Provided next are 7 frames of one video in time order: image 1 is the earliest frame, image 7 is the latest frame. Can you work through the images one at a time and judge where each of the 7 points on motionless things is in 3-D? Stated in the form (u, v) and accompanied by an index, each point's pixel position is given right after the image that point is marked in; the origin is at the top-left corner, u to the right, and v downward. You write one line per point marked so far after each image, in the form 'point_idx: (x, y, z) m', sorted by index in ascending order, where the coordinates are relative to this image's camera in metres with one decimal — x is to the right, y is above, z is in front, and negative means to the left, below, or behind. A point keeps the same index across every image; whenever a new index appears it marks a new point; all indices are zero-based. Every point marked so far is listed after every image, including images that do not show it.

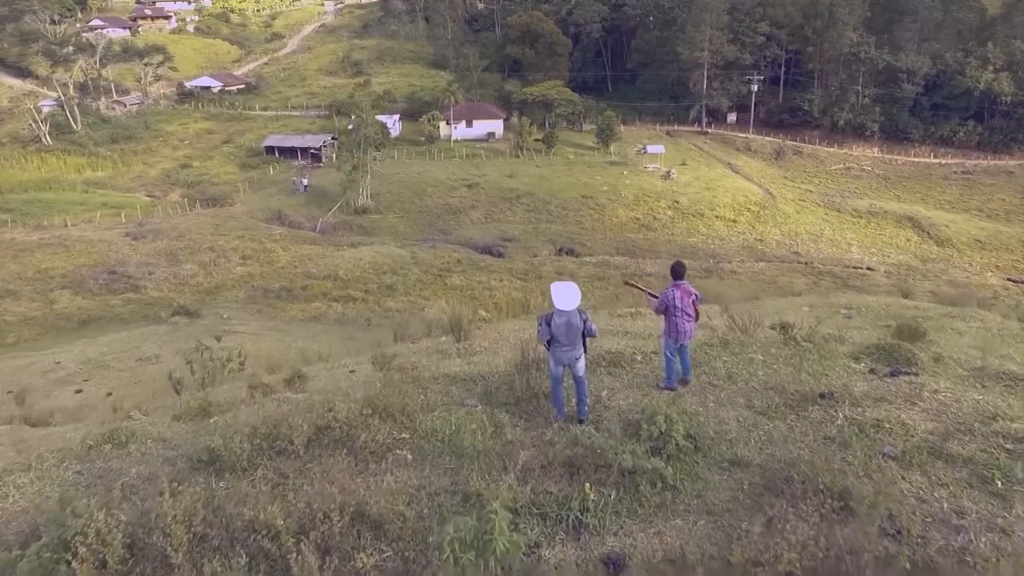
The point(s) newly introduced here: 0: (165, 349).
0: (-7.5, -1.3, +17.3) m
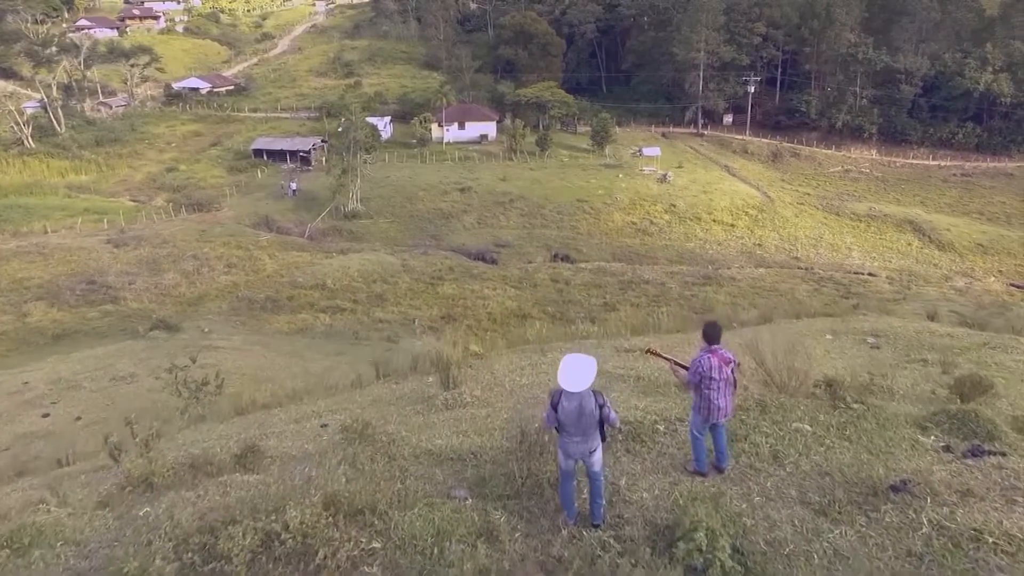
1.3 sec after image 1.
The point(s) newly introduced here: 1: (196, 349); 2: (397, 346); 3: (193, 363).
0: (-7.7, -1.7, +16.4) m
1: (-7.2, -1.4, +18.1) m
2: (-2.8, -1.5, +19.1) m
3: (-6.7, -1.6, +16.7) m
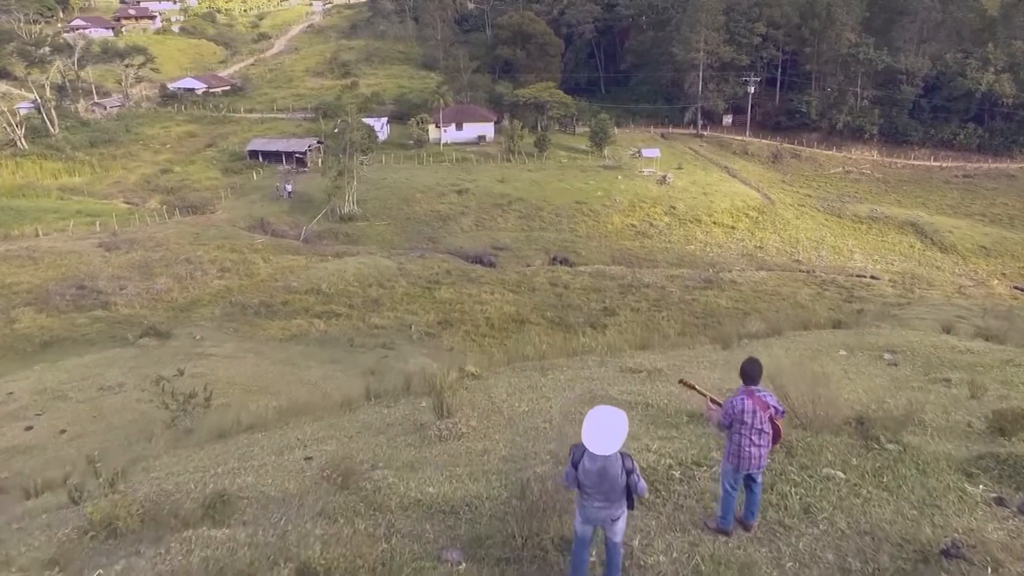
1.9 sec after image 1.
0: (-7.7, -1.8, +16.0) m
1: (-7.2, -1.5, +17.6) m
2: (-2.8, -1.7, +18.7) m
3: (-6.8, -1.8, +16.3) m
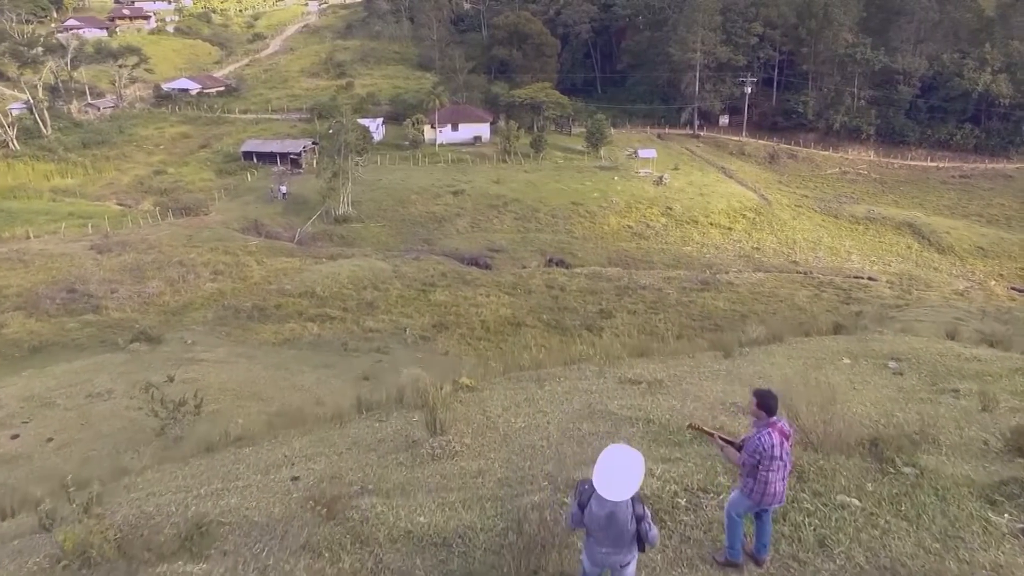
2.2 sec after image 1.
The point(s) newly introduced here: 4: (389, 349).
0: (-7.8, -1.9, +15.7) m
1: (-7.3, -1.6, +17.4) m
2: (-2.9, -1.7, +18.5) m
3: (-6.8, -1.9, +16.0) m
4: (-3.1, -1.5, +19.8) m
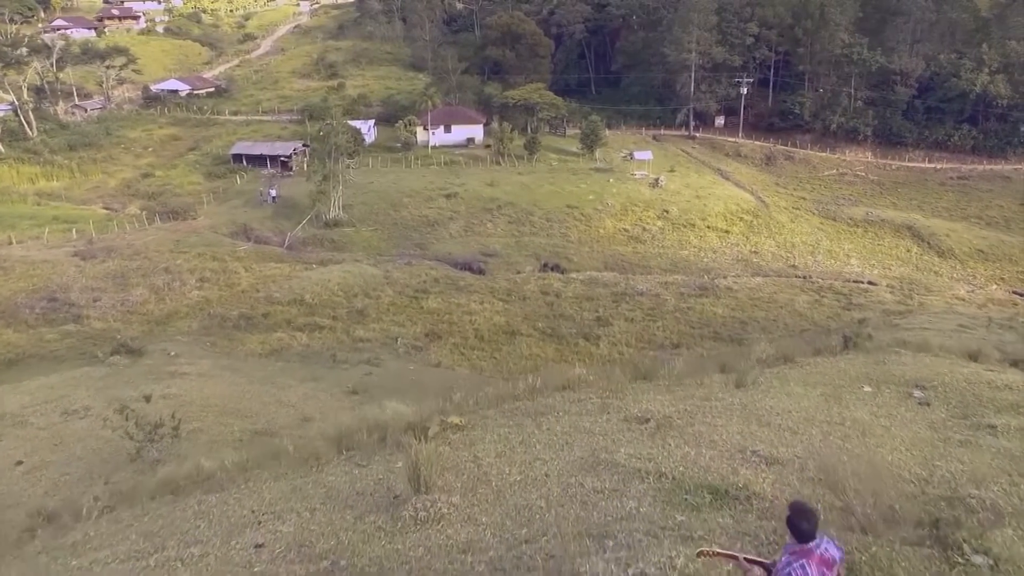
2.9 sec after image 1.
0: (-7.9, -2.1, +15.1) m
1: (-7.4, -1.9, +16.7) m
2: (-3.1, -2.0, +17.8) m
3: (-6.9, -2.1, +15.4) m
4: (-3.2, -1.7, +19.1) m
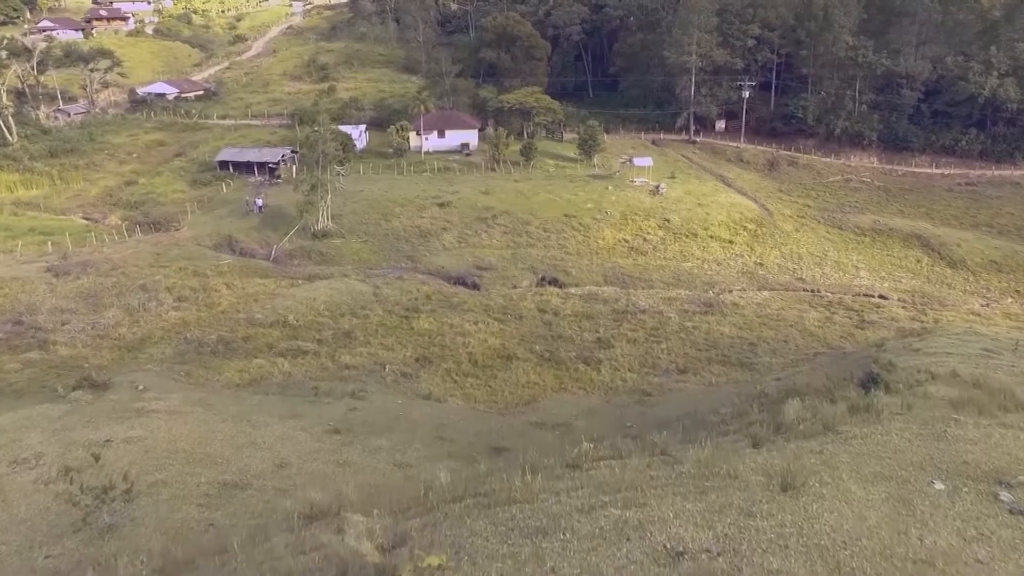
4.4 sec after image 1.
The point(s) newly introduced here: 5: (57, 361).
0: (-8.0, -2.7, +13.7) m
1: (-7.5, -2.4, +15.4) m
2: (-3.1, -2.5, +16.5) m
3: (-7.0, -2.7, +14.0) m
4: (-3.3, -2.3, +17.8) m
5: (-10.8, -1.7, +18.8) m
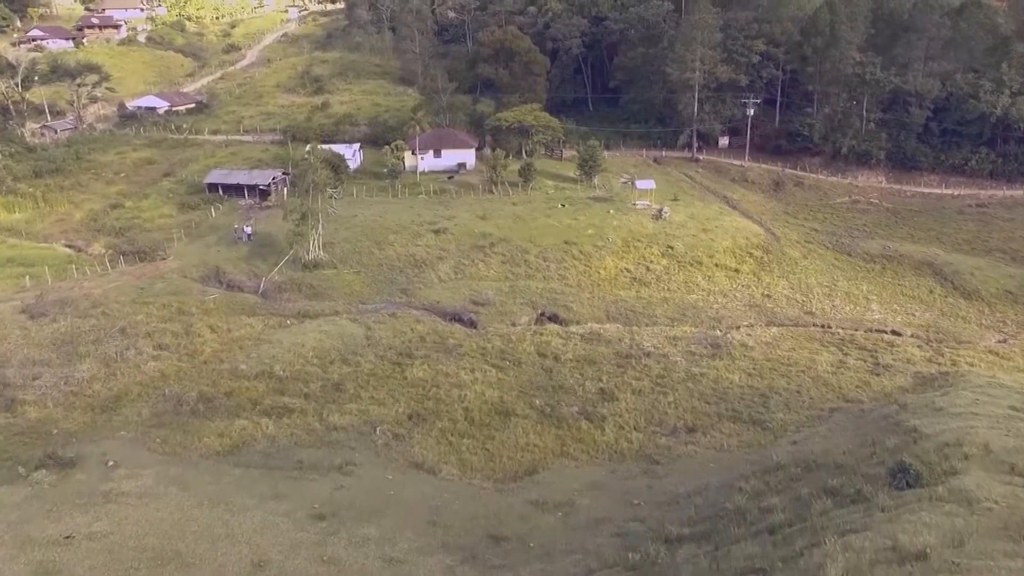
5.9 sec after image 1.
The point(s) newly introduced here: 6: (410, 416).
0: (-8.0, -4.0, +12.5) m
1: (-7.5, -3.8, +14.2) m
2: (-3.2, -3.9, +15.3) m
3: (-7.0, -4.0, +12.8) m
4: (-3.3, -3.6, +16.6) m
5: (-10.8, -3.0, +17.6) m
6: (-2.5, -3.1, +19.4) m
